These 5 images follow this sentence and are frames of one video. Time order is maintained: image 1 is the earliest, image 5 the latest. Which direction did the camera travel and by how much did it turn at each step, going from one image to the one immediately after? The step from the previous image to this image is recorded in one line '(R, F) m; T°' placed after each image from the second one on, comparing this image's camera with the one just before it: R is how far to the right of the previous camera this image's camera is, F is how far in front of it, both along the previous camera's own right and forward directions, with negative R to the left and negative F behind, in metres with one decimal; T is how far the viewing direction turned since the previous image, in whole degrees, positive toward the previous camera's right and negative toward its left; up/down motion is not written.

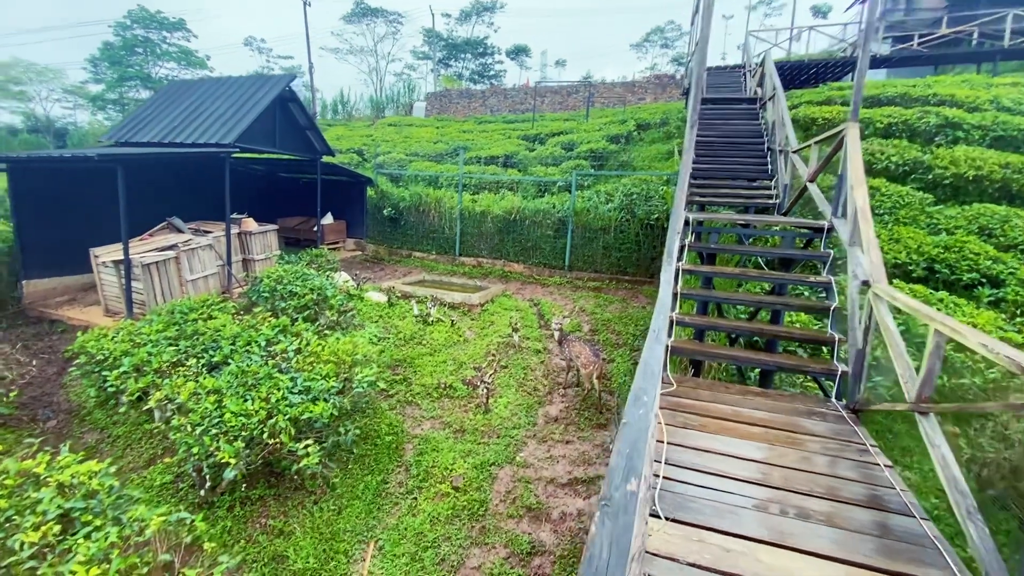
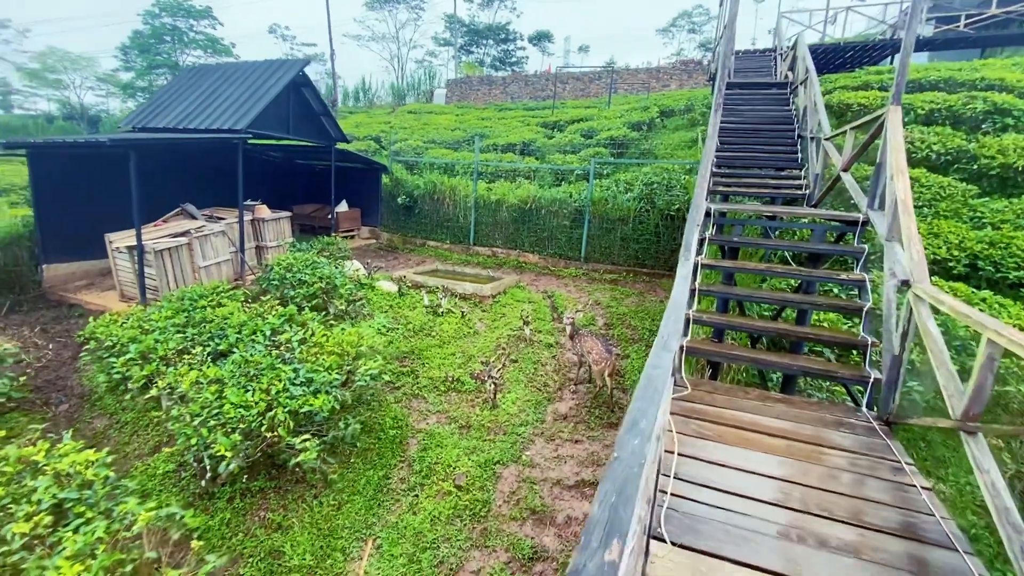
(+0.1, +0.2) m; -2°
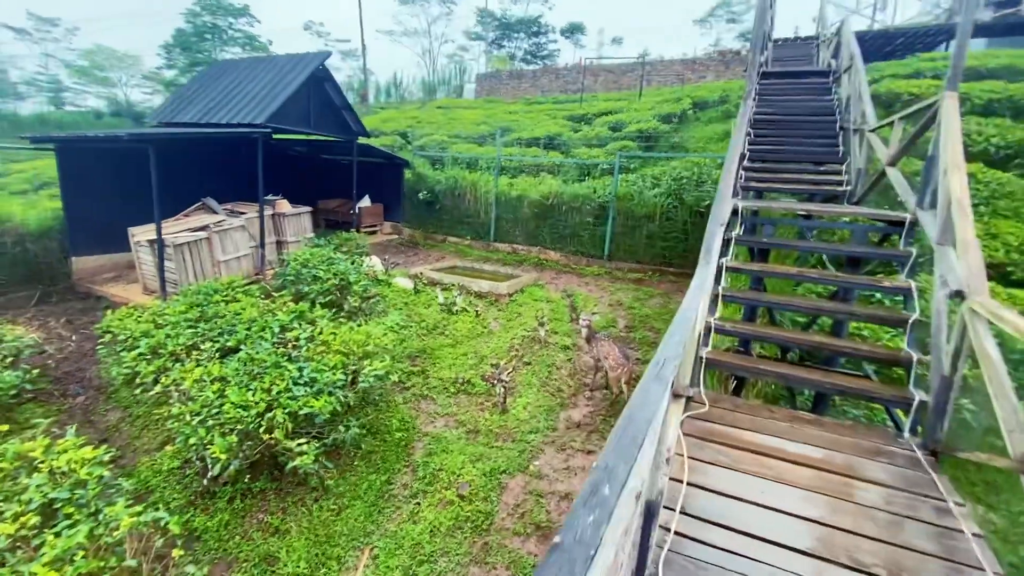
(+0.1, +0.2) m; -3°
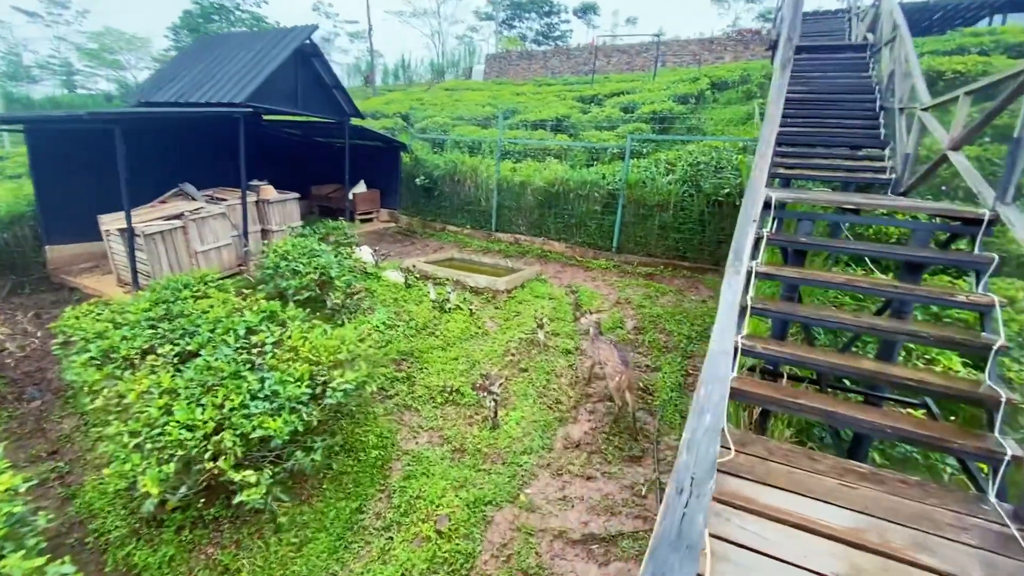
(+0.1, +0.5) m; -1°
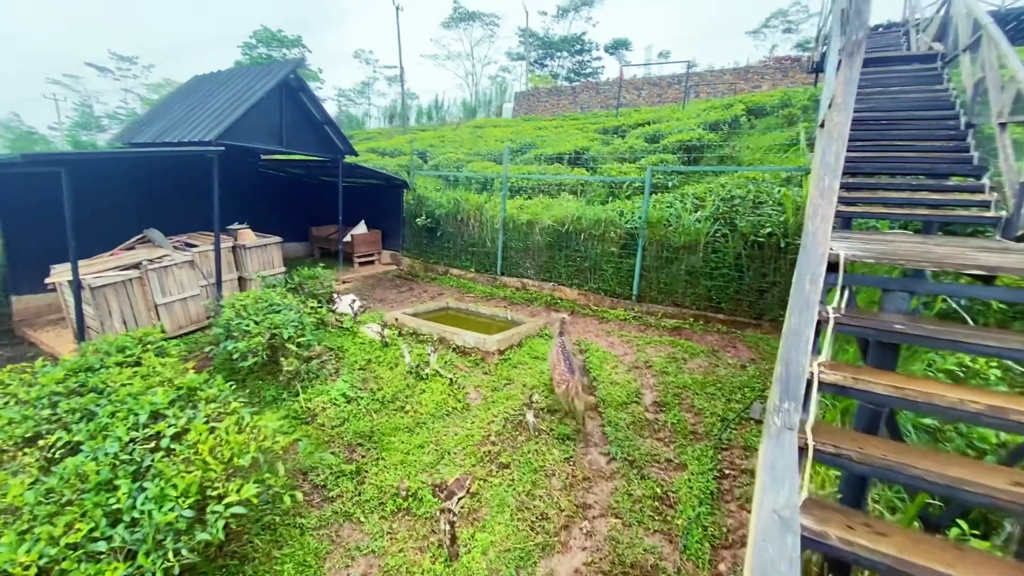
(+0.4, +0.9) m; -4°
